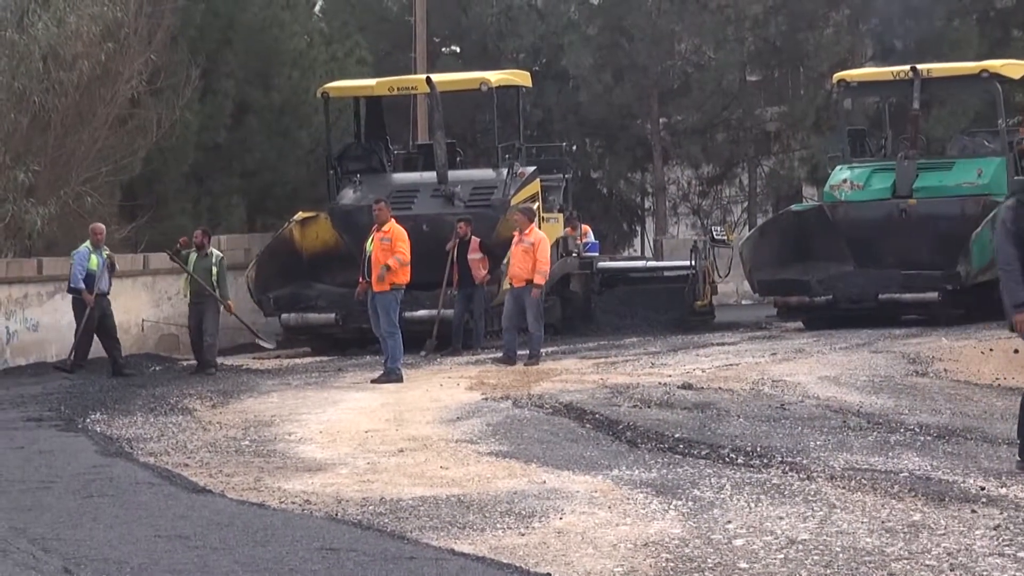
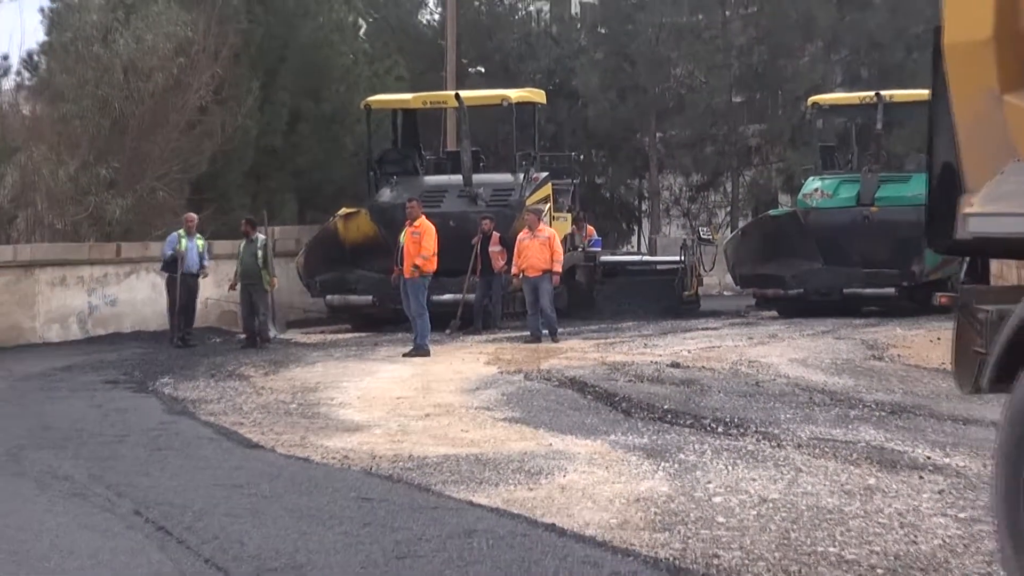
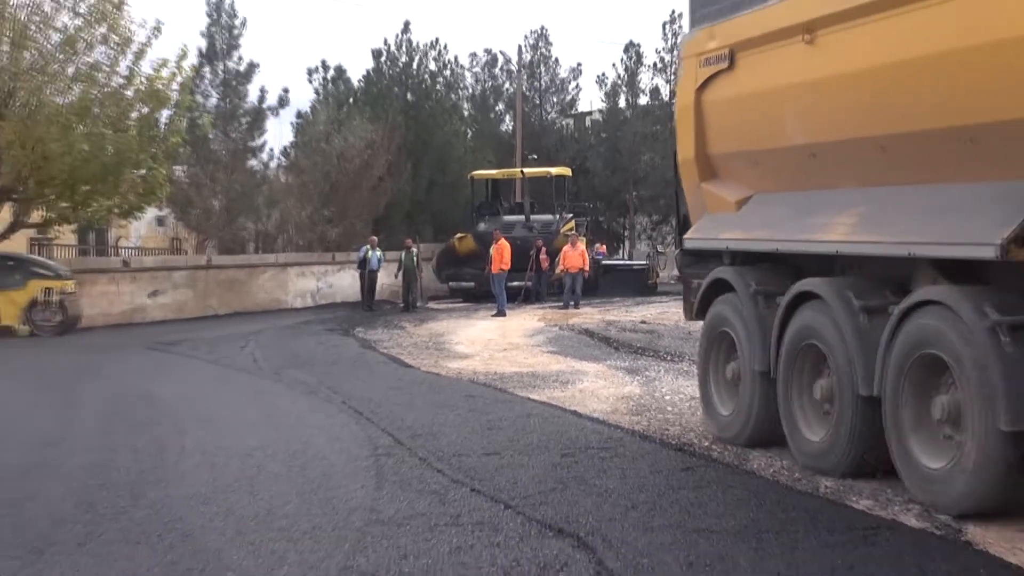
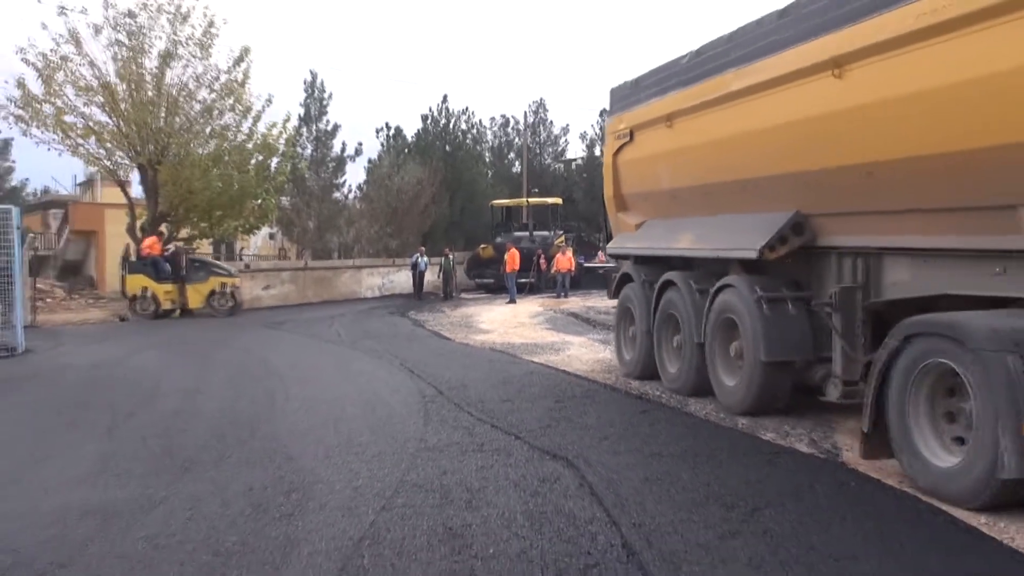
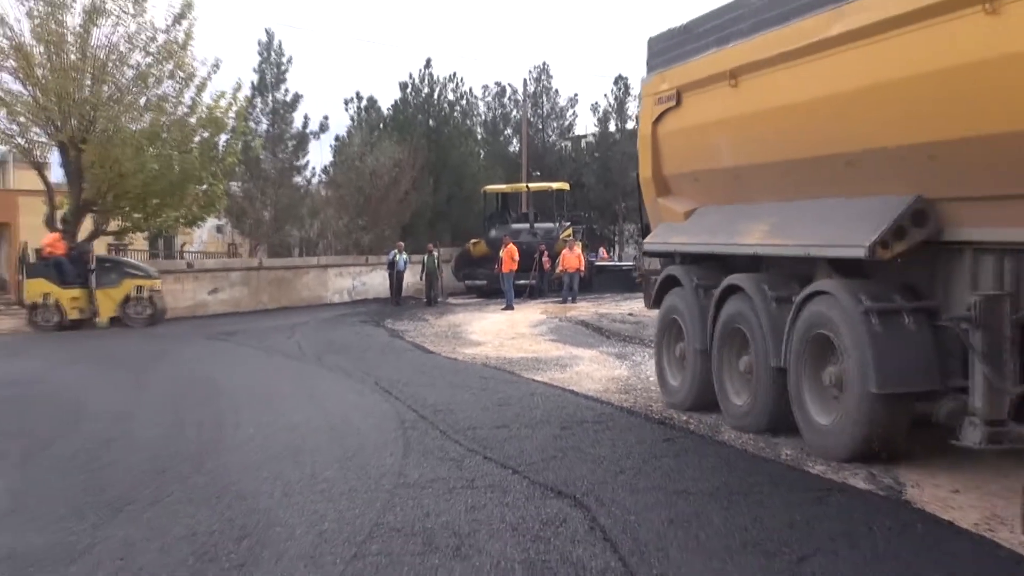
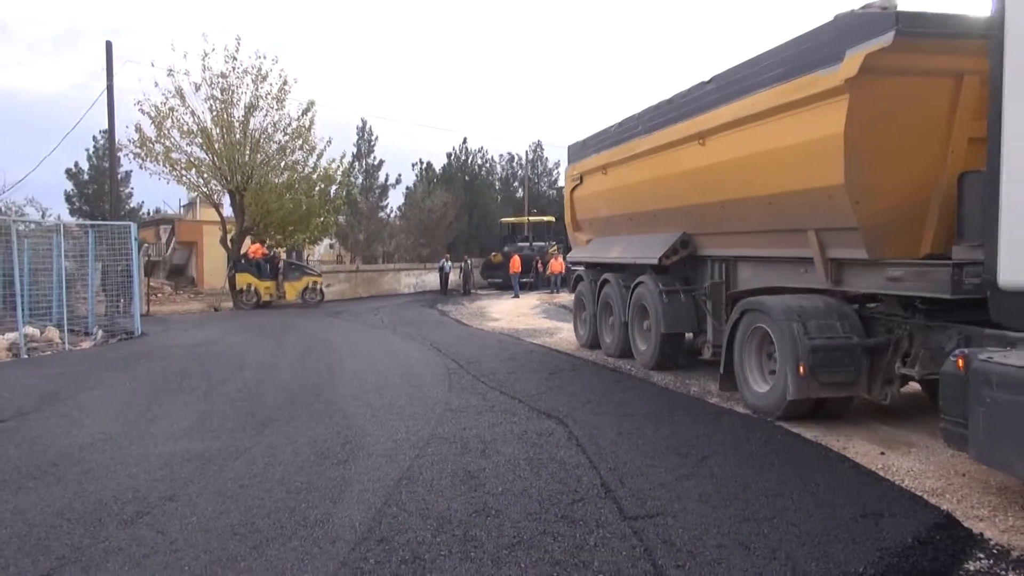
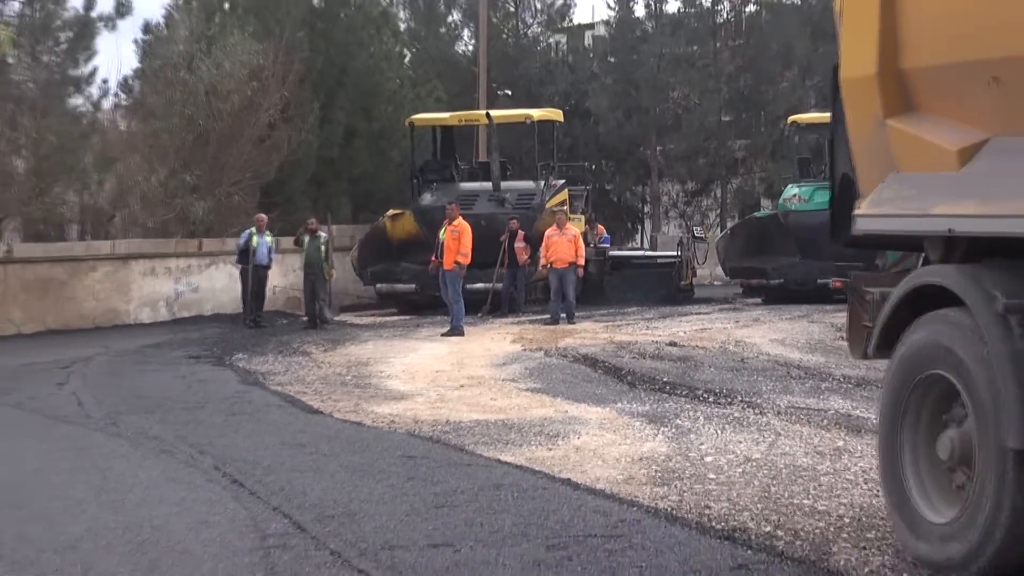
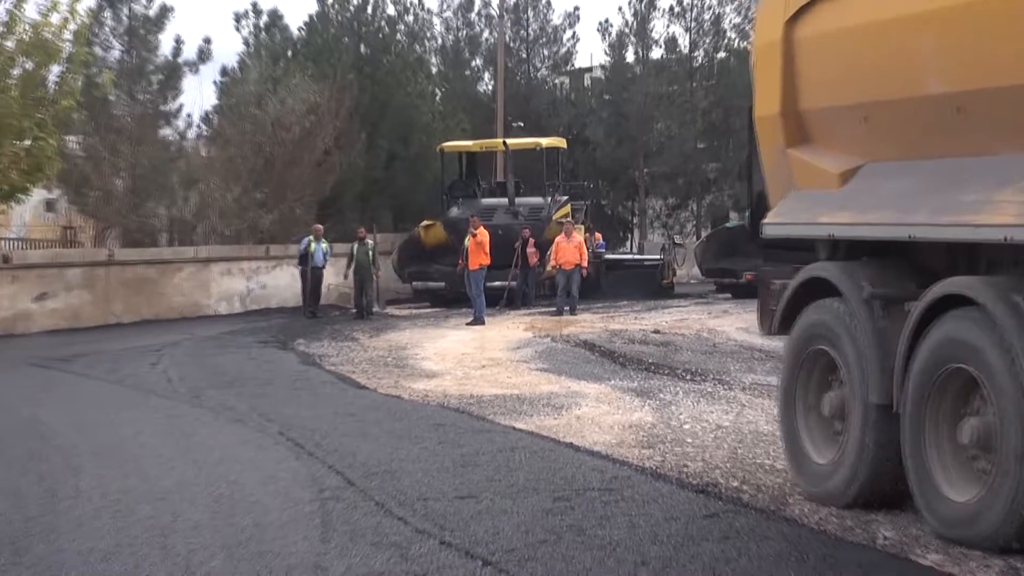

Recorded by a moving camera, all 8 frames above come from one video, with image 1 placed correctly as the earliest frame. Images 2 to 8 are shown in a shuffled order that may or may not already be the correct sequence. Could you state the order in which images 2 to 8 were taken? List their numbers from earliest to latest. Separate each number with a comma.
2, 7, 8, 3, 5, 4, 6
